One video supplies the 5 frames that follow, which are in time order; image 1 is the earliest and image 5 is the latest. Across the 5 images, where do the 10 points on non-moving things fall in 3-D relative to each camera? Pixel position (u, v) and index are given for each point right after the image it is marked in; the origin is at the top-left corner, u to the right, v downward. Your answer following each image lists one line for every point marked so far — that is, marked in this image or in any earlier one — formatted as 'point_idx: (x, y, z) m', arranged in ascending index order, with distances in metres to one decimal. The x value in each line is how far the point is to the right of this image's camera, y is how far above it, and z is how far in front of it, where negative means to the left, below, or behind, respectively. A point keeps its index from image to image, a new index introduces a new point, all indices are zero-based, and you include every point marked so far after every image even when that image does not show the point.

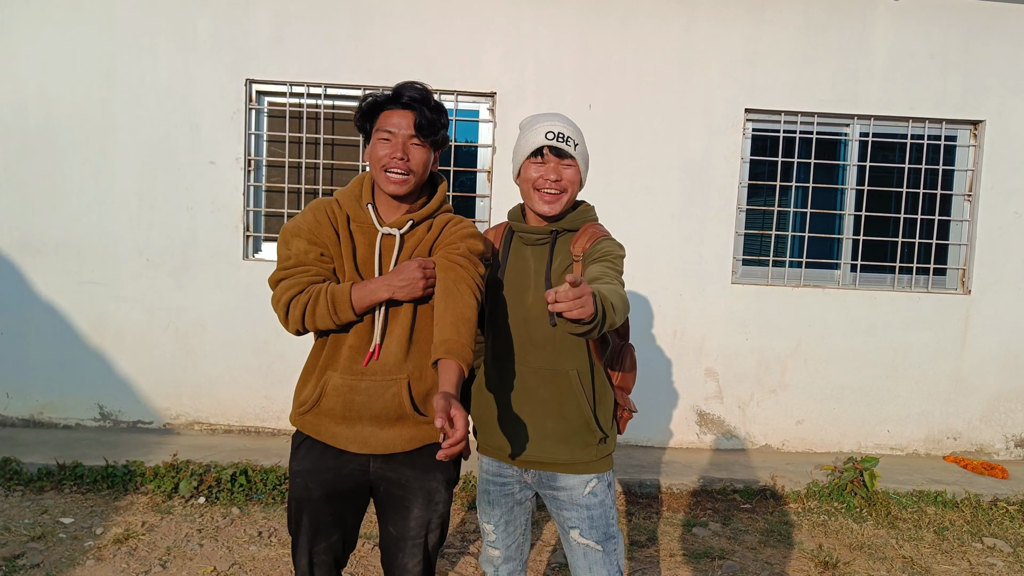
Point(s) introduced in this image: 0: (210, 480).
0: (-5.3, -3.3, +3.9) m
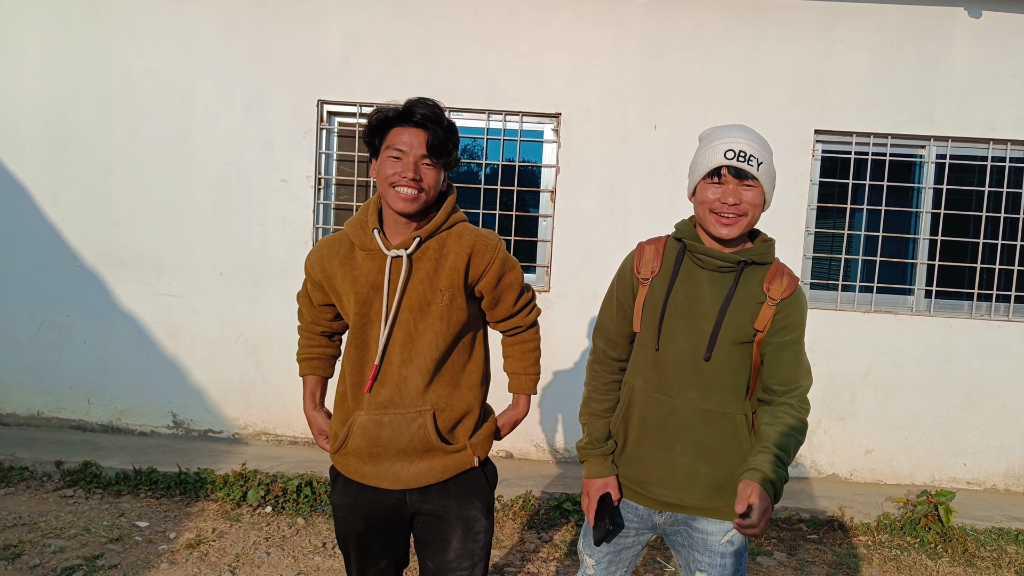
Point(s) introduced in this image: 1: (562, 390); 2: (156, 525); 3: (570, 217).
0: (-4.1, -3.6, +4.0) m
1: (+1.0, -2.1, +4.5) m
2: (-5.7, -3.8, +3.6) m
3: (+1.1, +1.3, +4.3) m
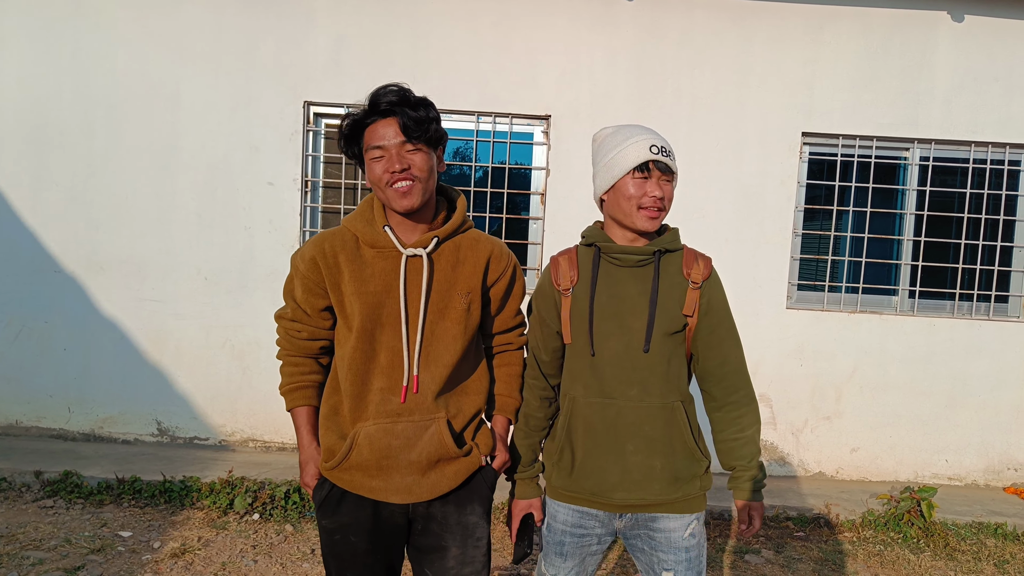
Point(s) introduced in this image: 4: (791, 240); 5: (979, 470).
0: (-4.3, -3.7, +3.9) m
1: (+0.8, -2.1, +4.5) m
2: (-5.8, -3.9, +3.6) m
3: (+0.9, +1.3, +4.3) m
4: (+5.3, +0.9, +4.2) m
5: (+9.0, -3.5, +4.3) m
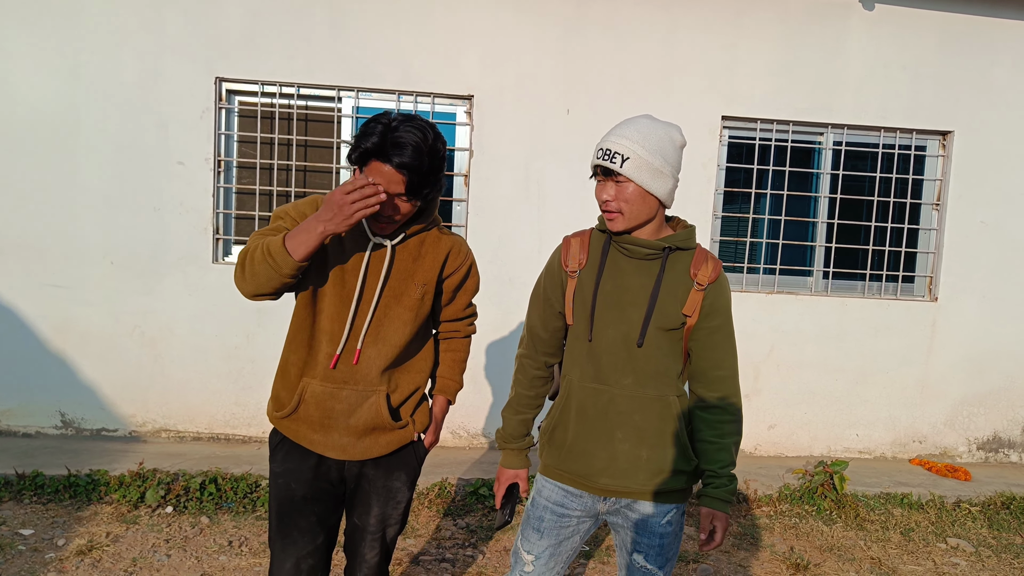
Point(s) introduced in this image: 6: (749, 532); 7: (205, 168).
0: (-5.7, -3.4, +3.8) m
1: (-0.6, -1.8, +4.5) m
2: (-7.3, -3.6, +3.4) m
3: (-0.5, +1.6, +4.2) m
4: (+3.8, +1.3, +4.3) m
5: (+7.6, -3.1, +4.5) m
6: (+3.7, -4.0, +3.7) m
7: (-5.7, +2.2, +4.1) m
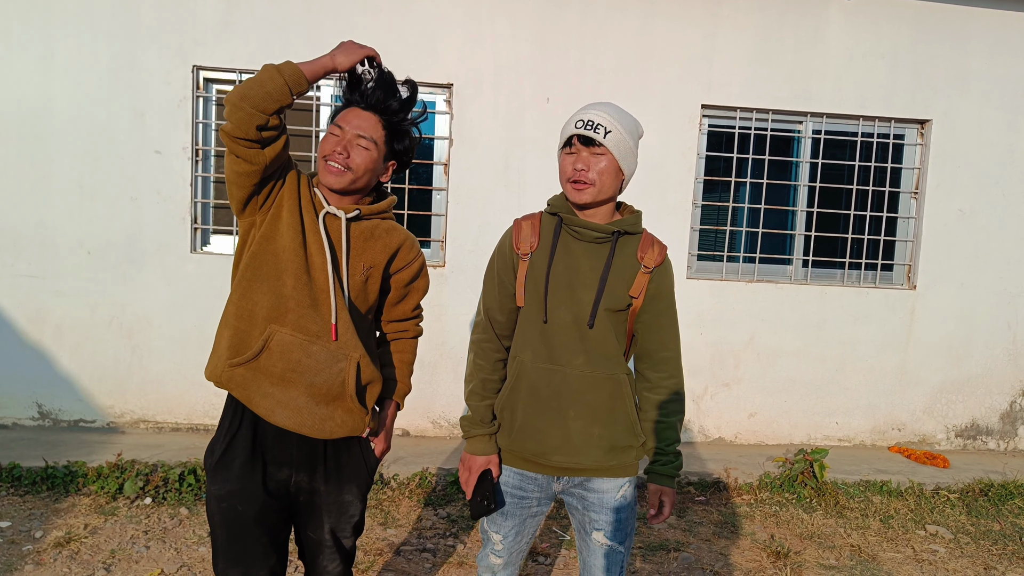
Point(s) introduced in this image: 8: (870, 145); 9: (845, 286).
0: (-6.1, -3.2, +3.7) m
1: (-1.0, -1.6, +4.5) m
2: (-7.6, -3.5, +3.4) m
3: (-0.9, +1.8, +4.2) m
4: (+3.5, +1.5, +4.3) m
5: (+7.2, -2.9, +4.5) m
6: (+3.4, -3.7, +3.7) m
7: (-6.1, +2.4, +4.1) m
8: (+7.1, +2.9, +4.5) m
9: (+6.6, 0.0, +4.4) m
